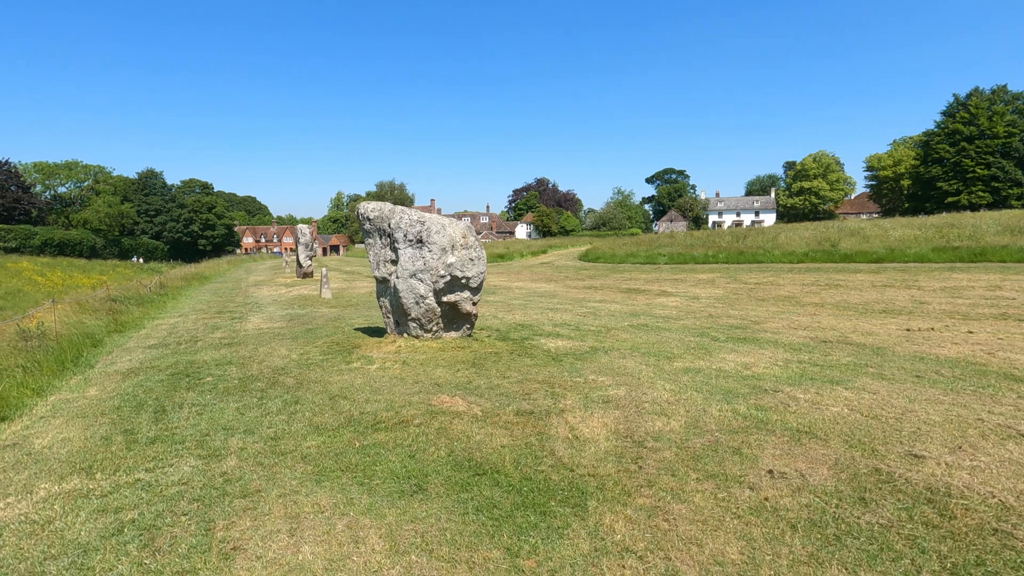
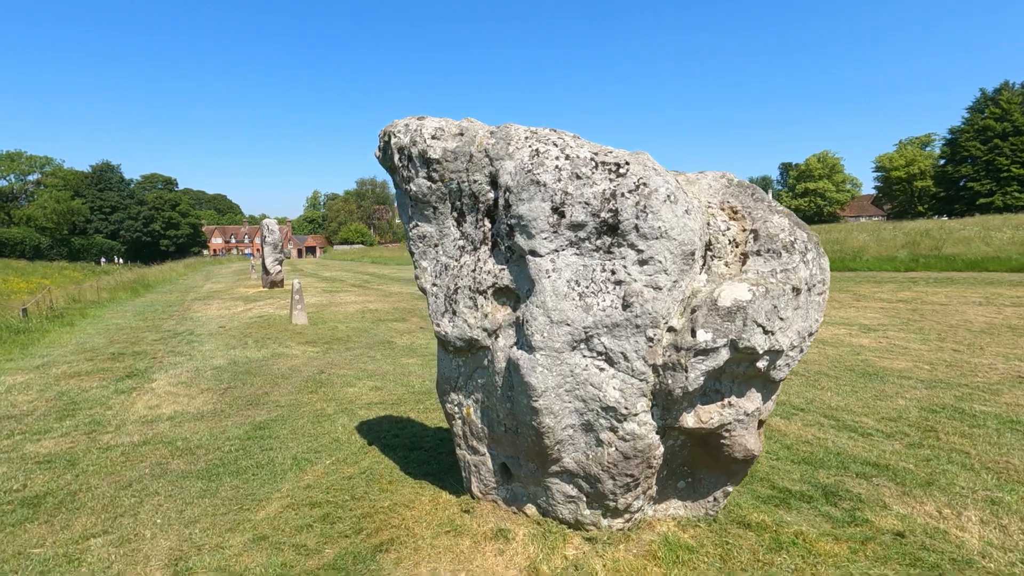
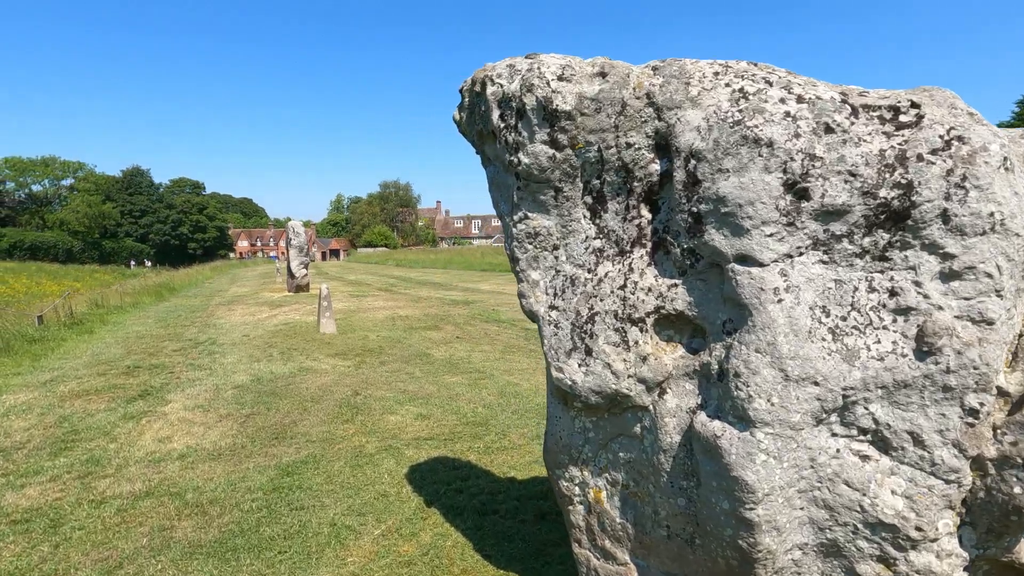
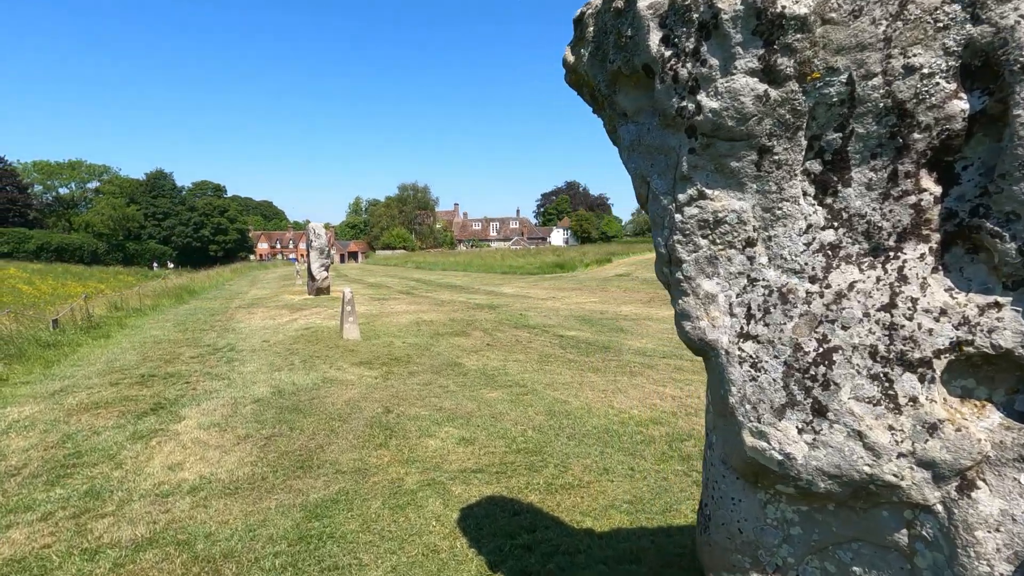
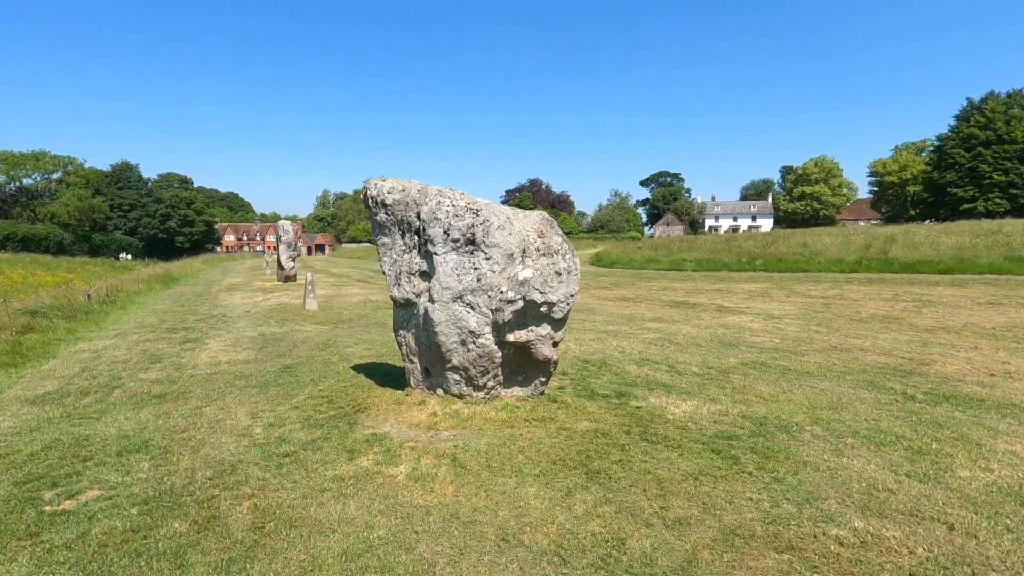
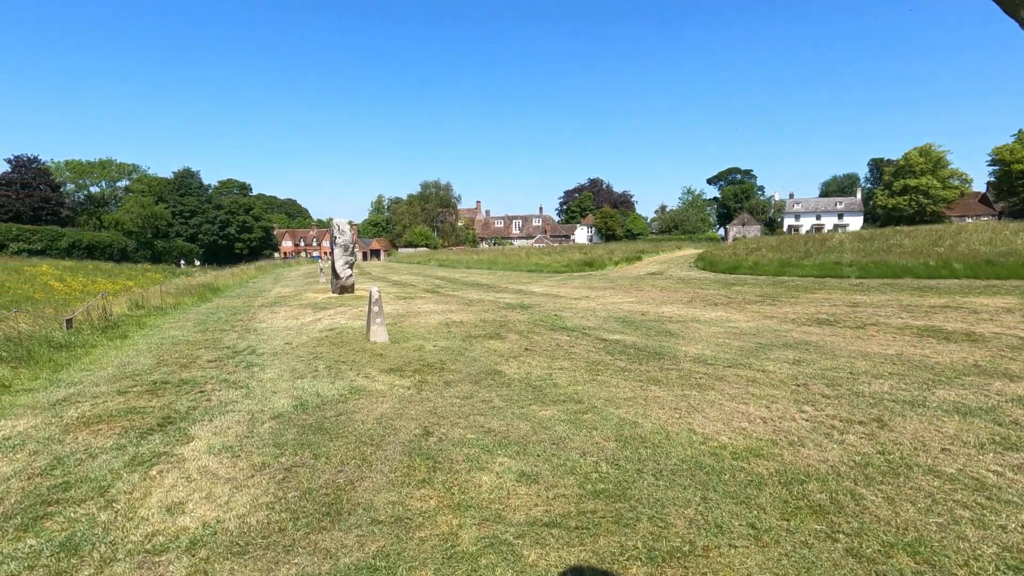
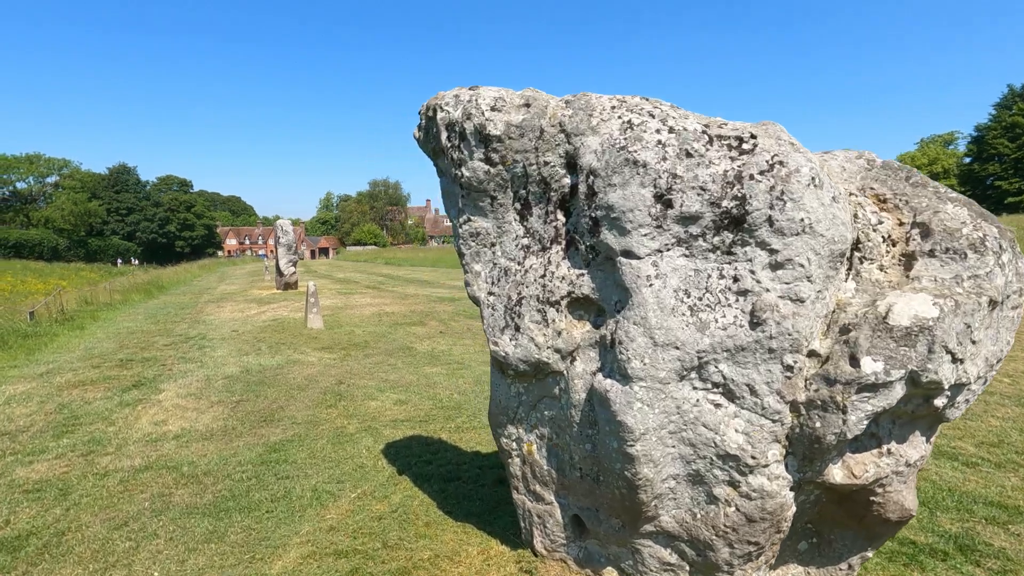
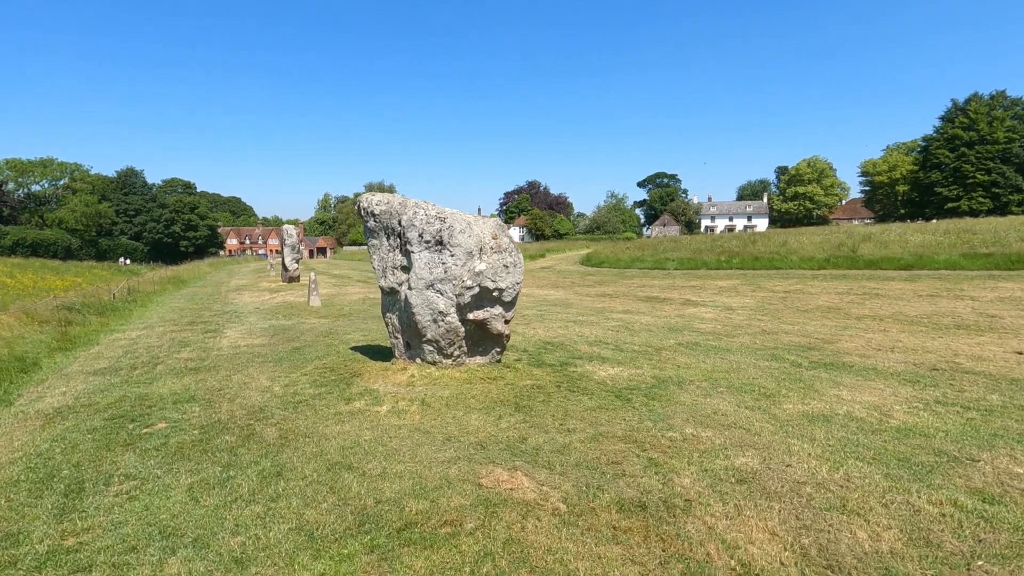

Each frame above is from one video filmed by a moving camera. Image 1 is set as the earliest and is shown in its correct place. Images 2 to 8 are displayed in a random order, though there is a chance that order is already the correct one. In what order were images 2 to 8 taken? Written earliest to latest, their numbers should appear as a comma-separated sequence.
8, 5, 2, 7, 3, 4, 6
